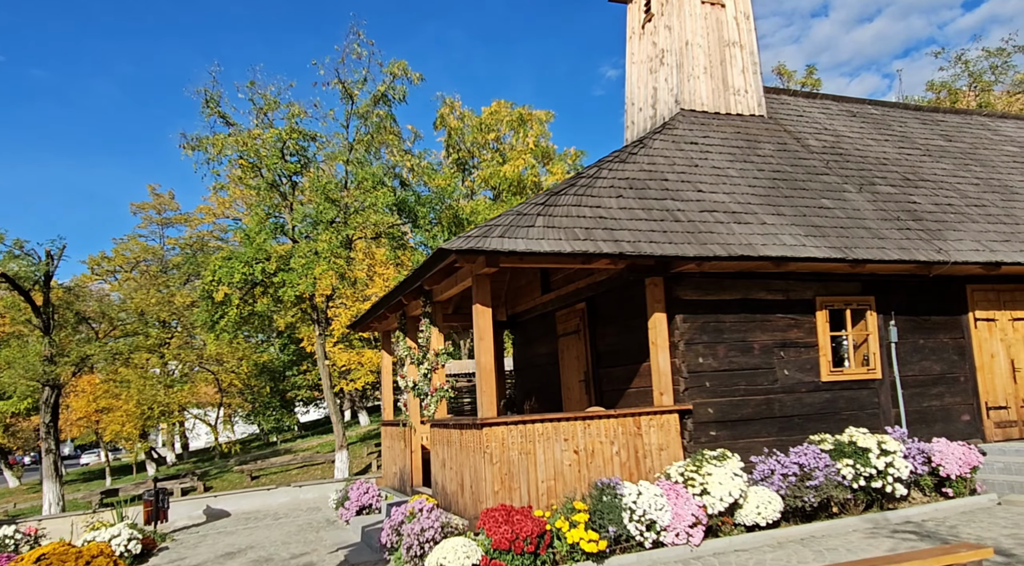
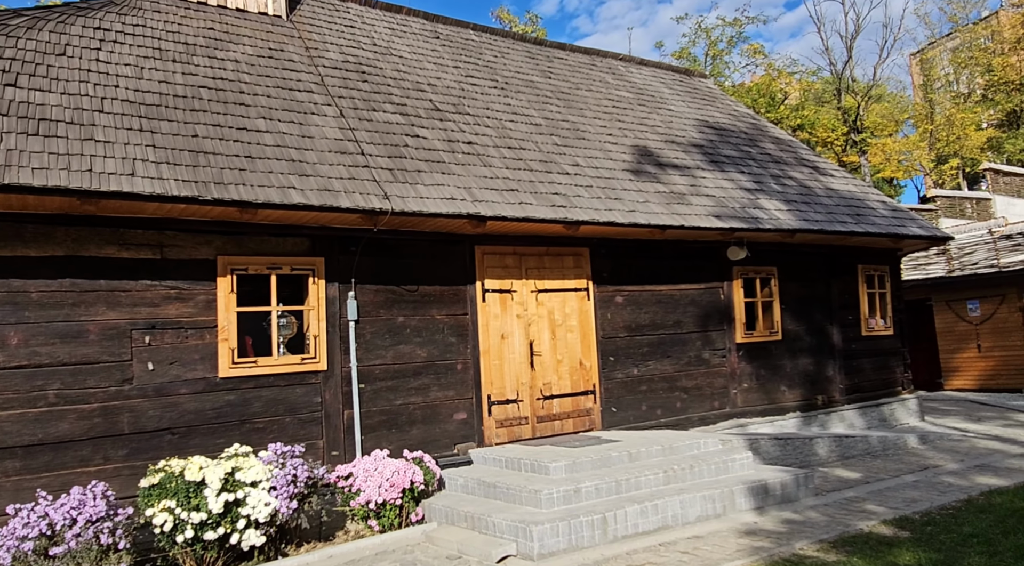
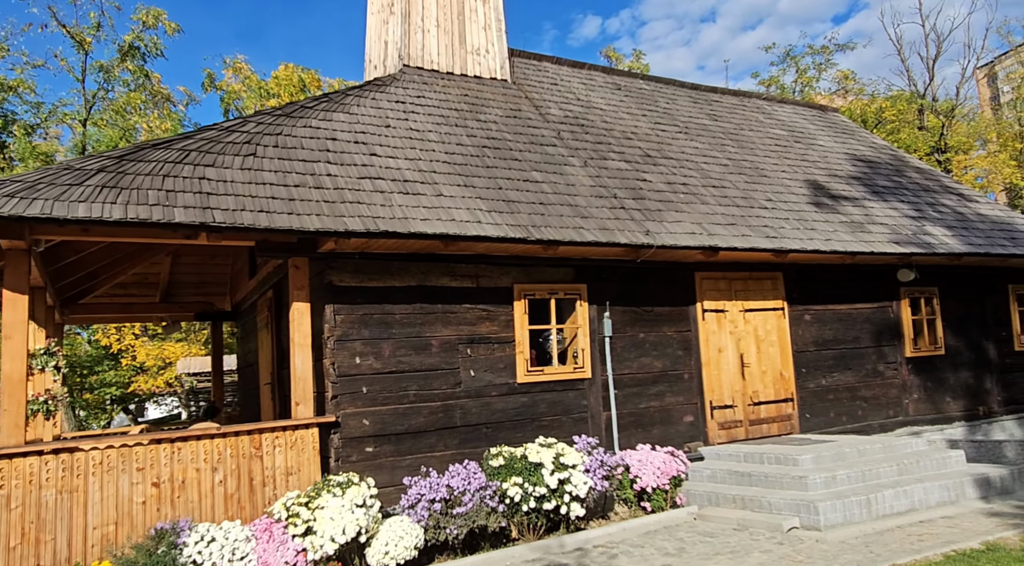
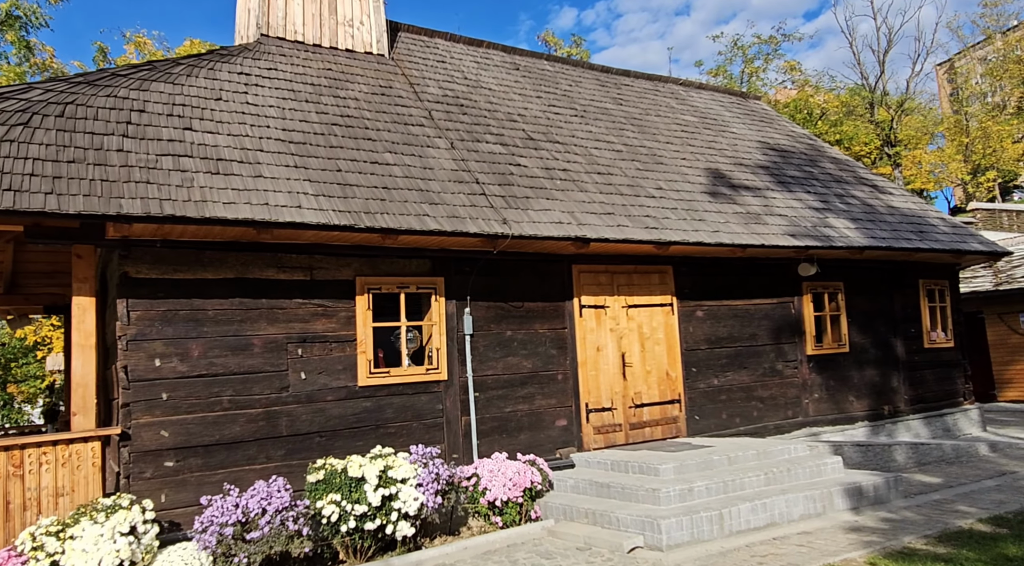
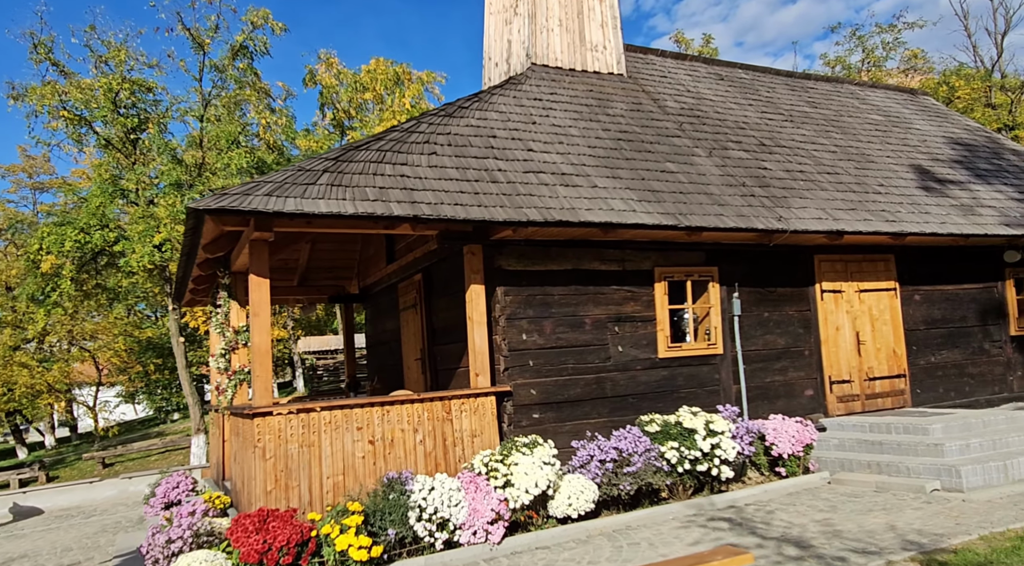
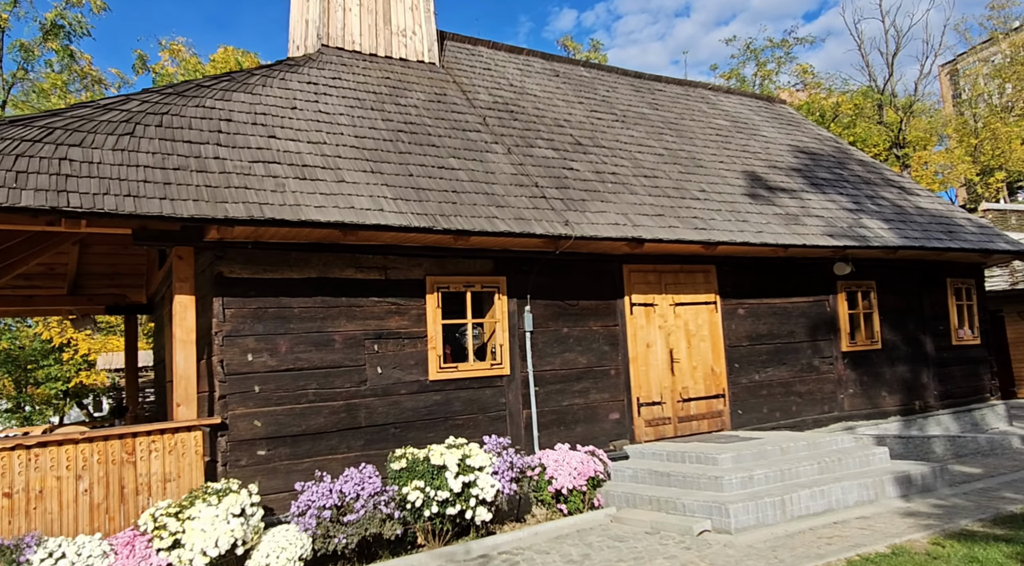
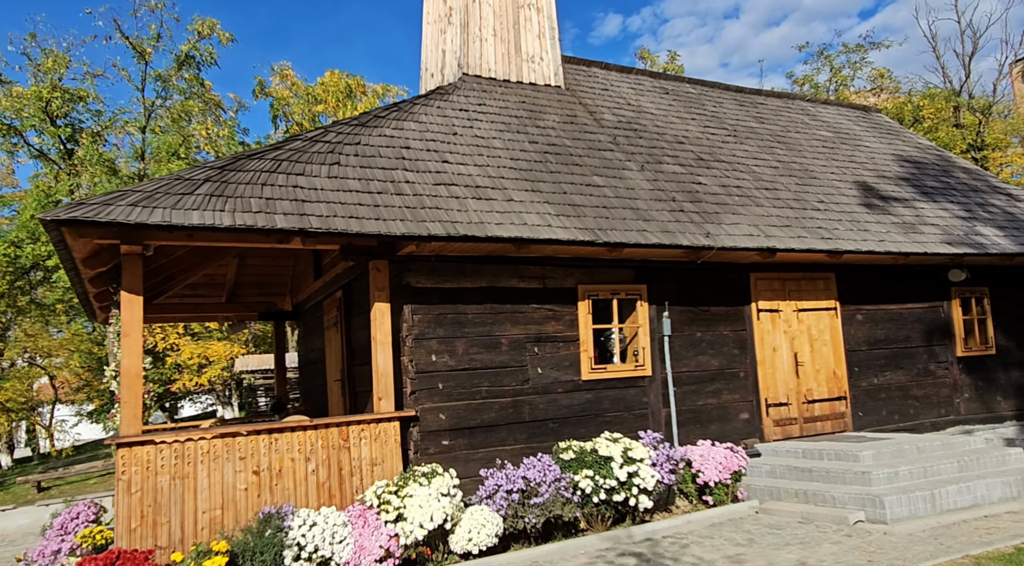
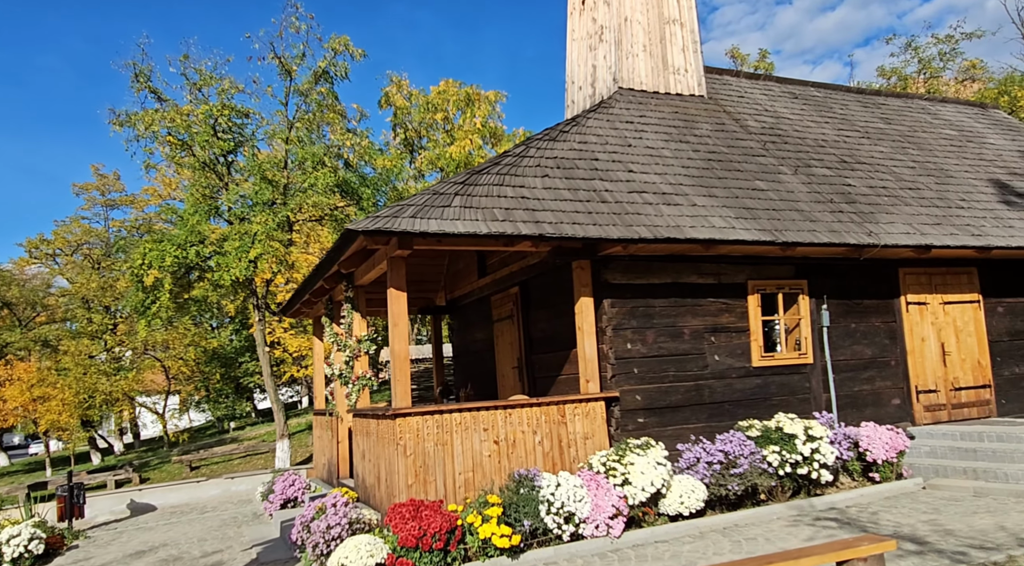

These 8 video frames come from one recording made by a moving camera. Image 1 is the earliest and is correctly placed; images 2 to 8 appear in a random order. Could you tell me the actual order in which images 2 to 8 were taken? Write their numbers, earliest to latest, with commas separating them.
8, 5, 7, 3, 6, 4, 2
